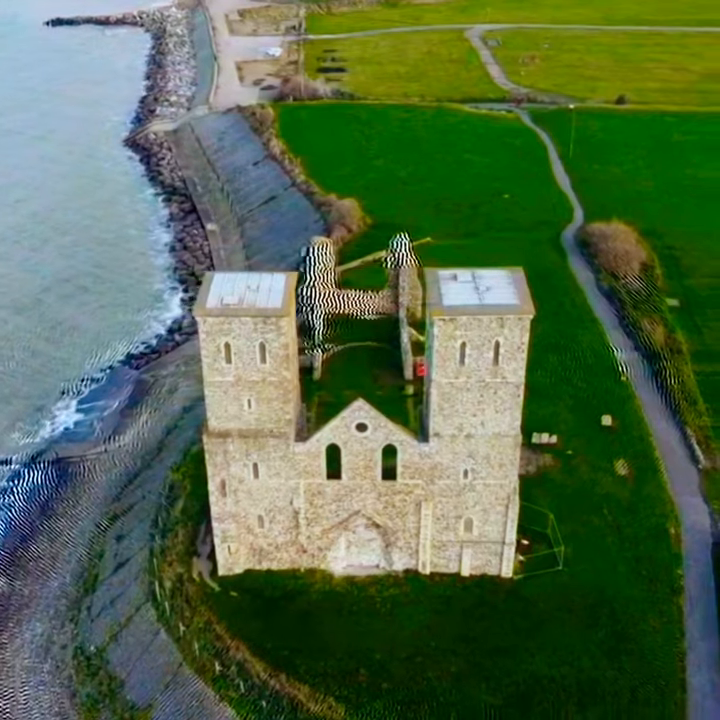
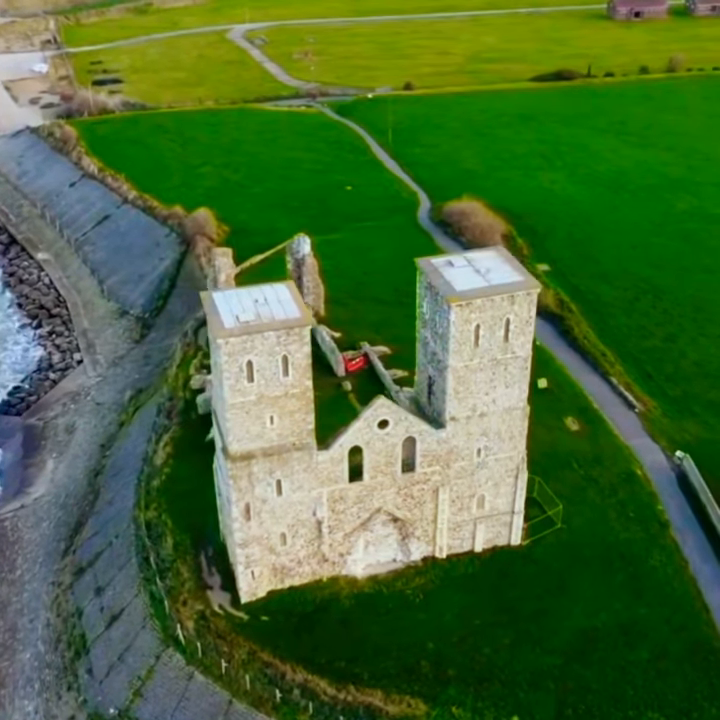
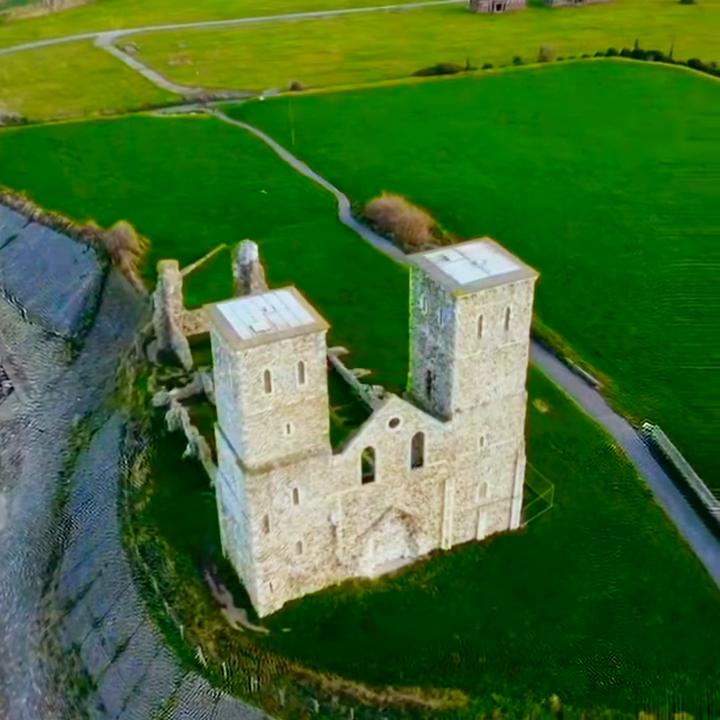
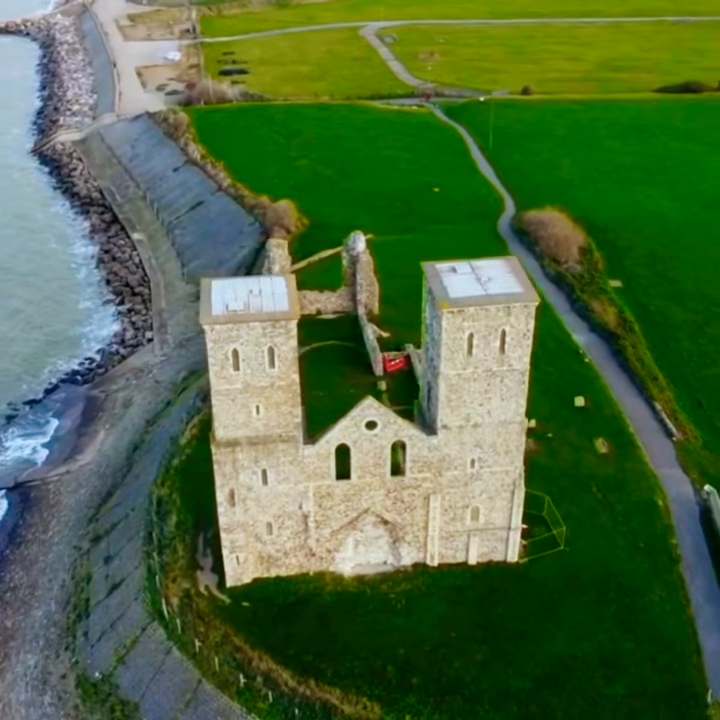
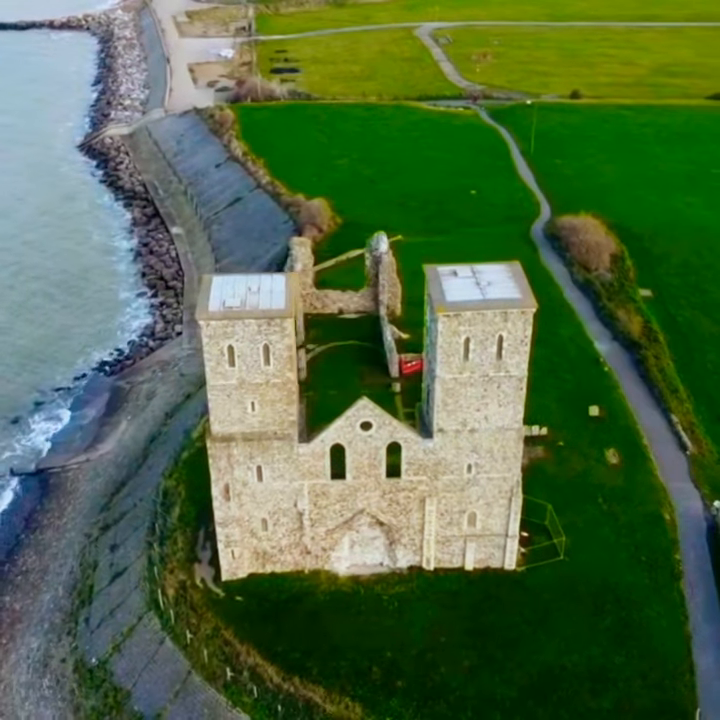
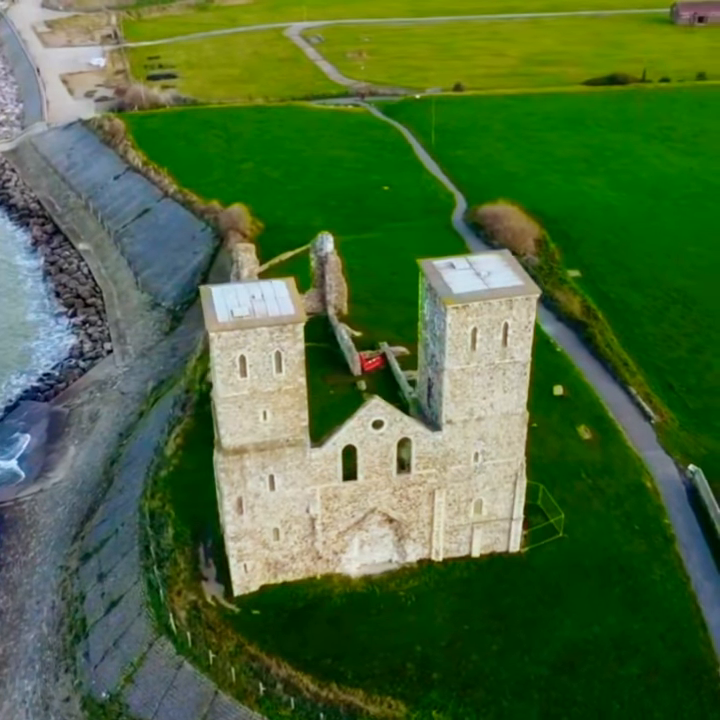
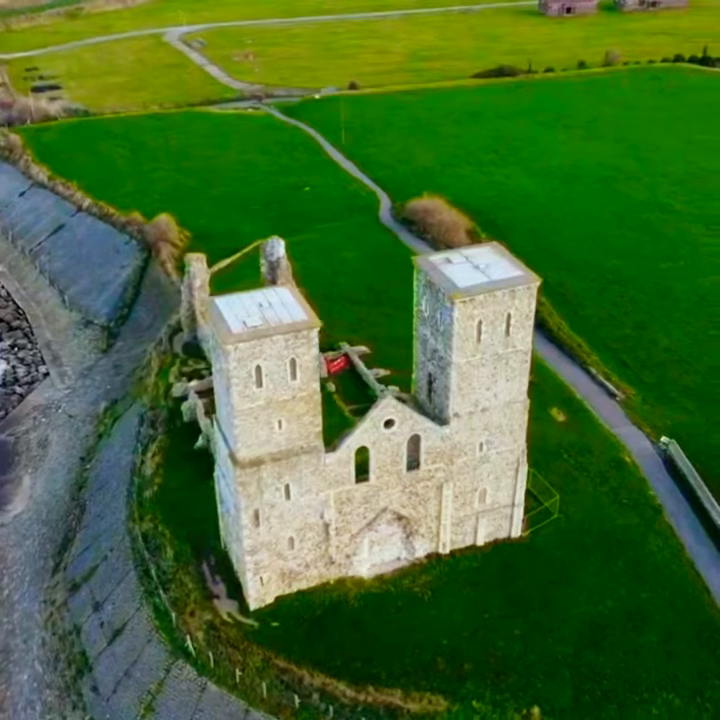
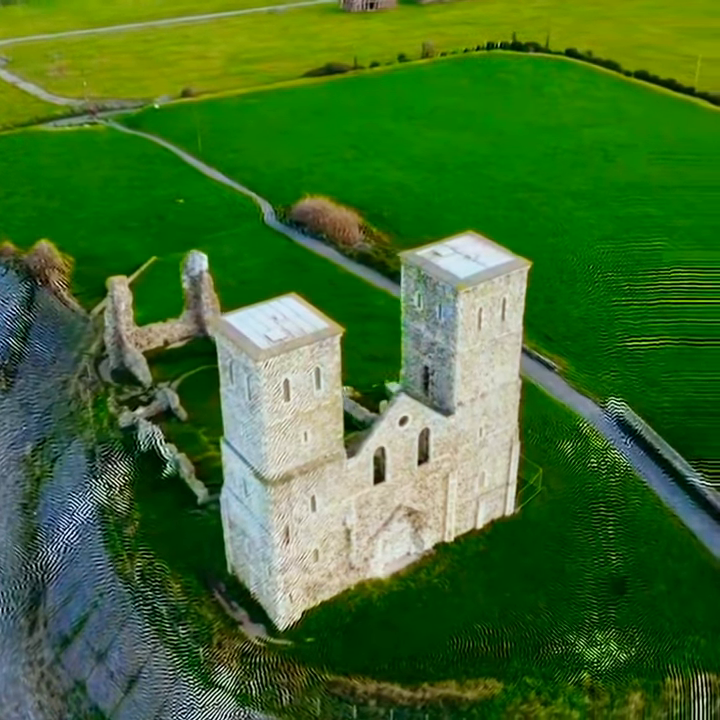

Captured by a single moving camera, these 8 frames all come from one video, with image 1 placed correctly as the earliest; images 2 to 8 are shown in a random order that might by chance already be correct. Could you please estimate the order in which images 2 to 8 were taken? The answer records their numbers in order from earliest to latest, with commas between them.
5, 4, 6, 2, 7, 3, 8
